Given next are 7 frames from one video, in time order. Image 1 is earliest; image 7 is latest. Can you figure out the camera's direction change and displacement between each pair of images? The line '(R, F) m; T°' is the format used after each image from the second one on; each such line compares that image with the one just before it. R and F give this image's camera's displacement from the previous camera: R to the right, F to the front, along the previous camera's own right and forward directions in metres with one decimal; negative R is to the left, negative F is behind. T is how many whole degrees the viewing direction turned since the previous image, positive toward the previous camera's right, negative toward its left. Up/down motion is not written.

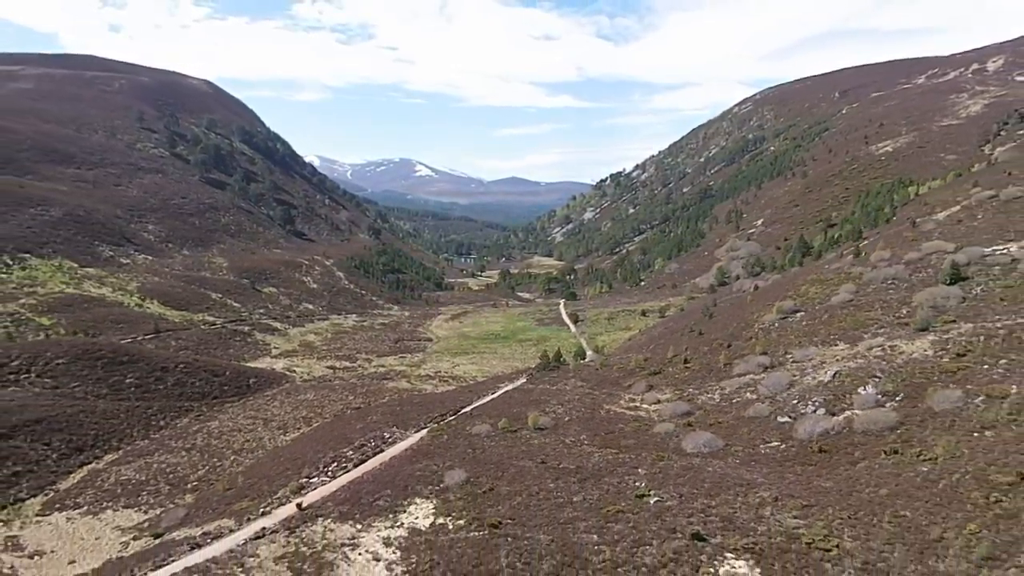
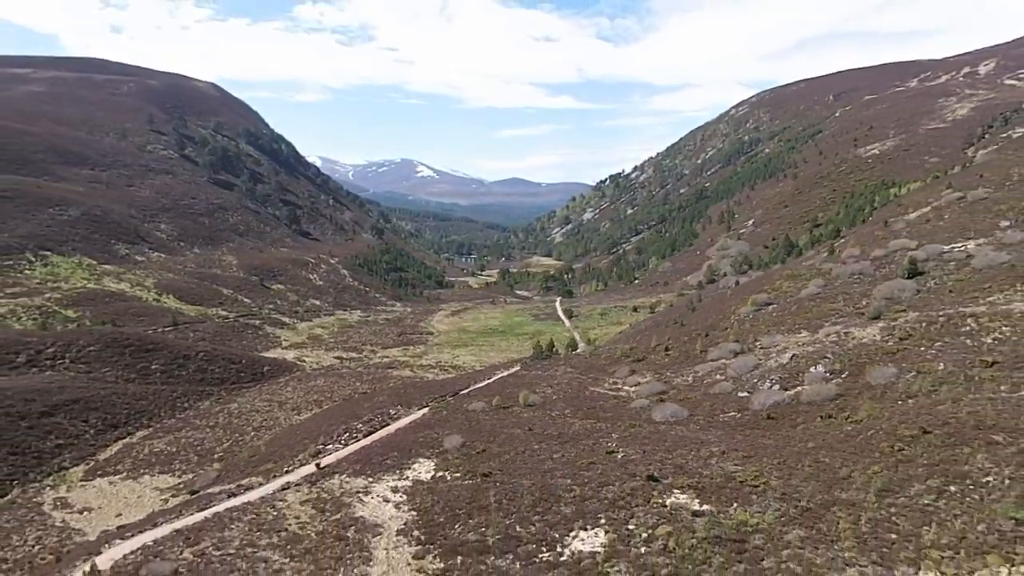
(+0.6, -4.9) m; 0°
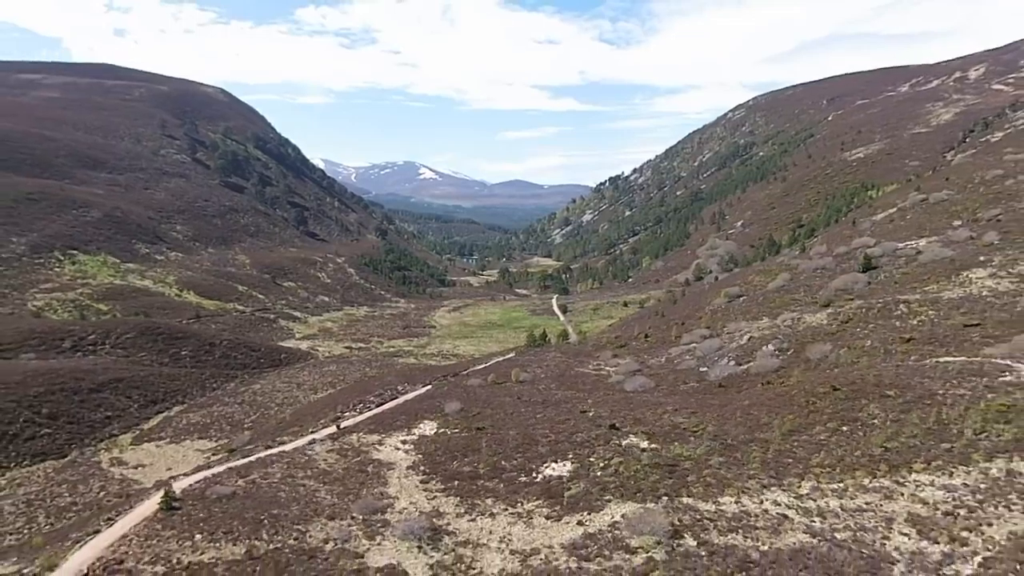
(+0.7, -6.6) m; 0°
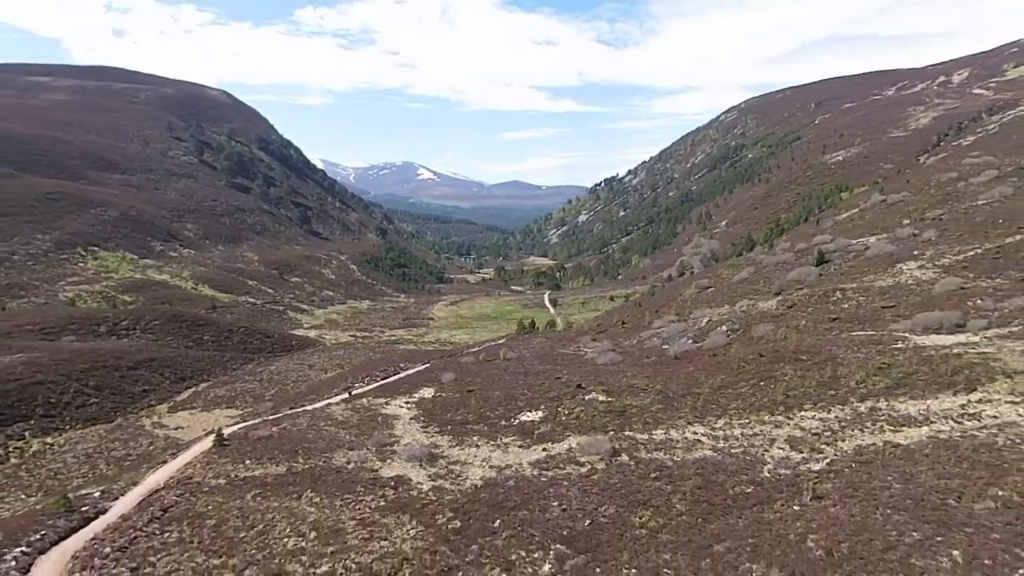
(+0.9, -7.5) m; 0°
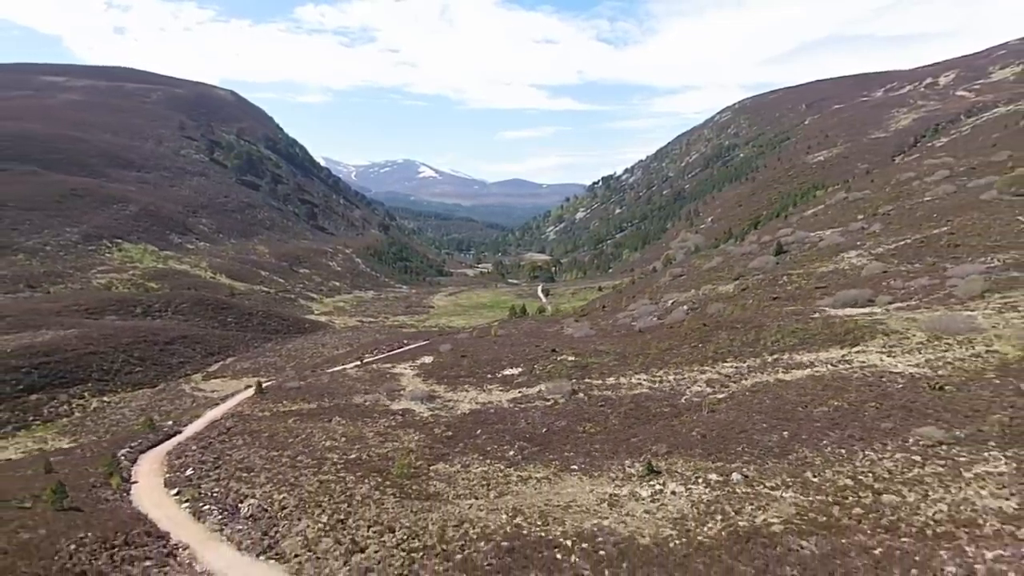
(+1.1, -8.6) m; 0°
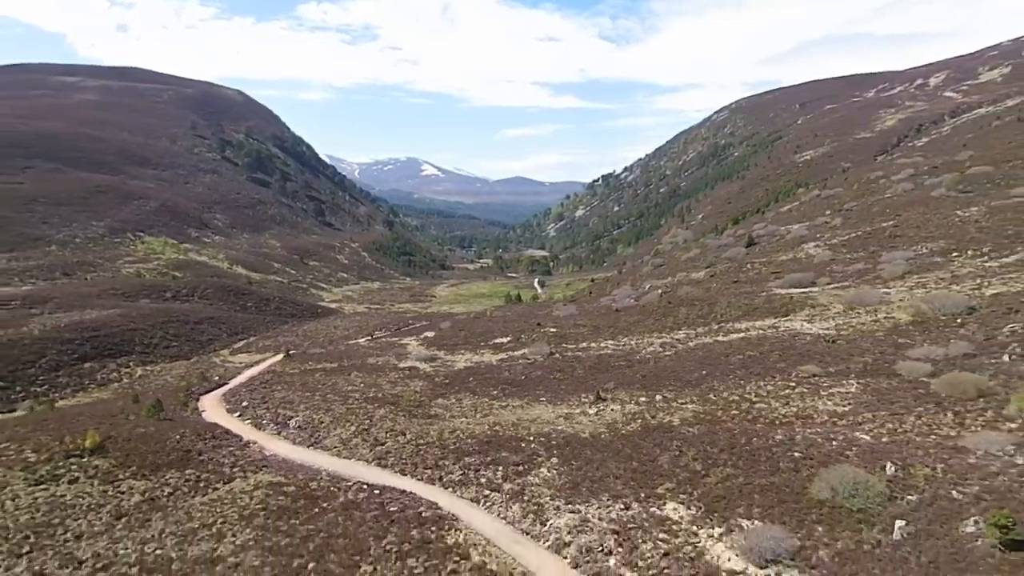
(+1.0, -8.1) m; 0°
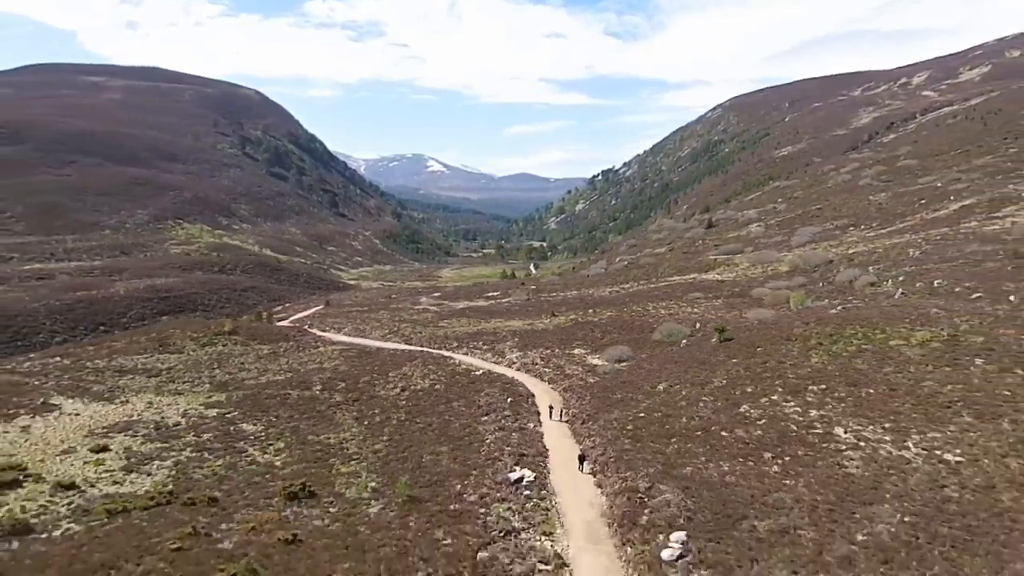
(+1.7, -15.8) m; 0°
